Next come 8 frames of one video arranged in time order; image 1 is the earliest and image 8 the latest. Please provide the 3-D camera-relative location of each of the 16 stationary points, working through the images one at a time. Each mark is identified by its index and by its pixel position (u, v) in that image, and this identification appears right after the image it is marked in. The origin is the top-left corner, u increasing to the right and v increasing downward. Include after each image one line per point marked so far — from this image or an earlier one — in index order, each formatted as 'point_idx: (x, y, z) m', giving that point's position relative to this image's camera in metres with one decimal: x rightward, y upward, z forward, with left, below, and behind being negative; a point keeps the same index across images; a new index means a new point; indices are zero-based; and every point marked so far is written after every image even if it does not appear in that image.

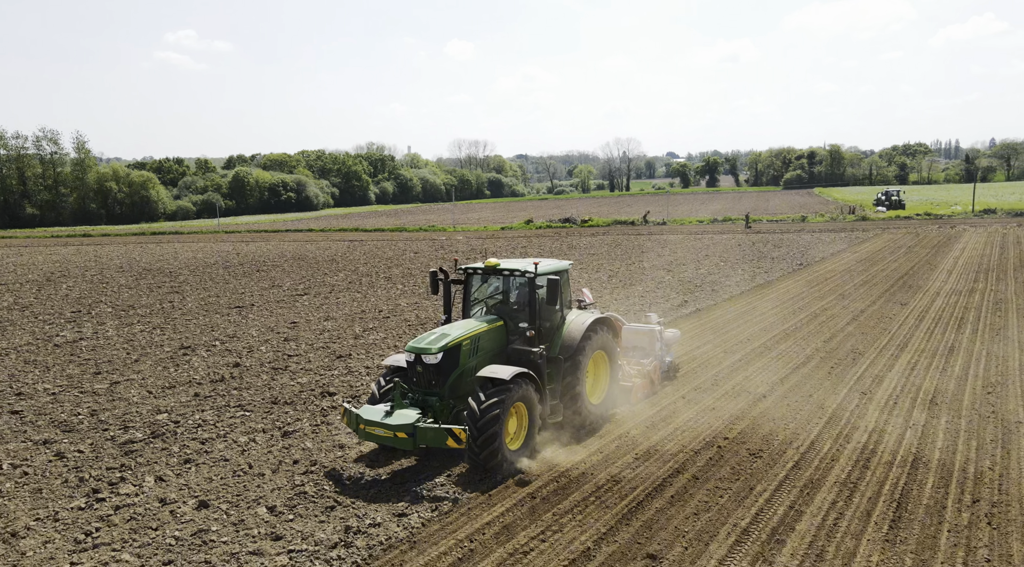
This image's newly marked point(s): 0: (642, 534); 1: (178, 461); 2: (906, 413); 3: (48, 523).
0: (+1.2, -2.2, +6.9) m
1: (-3.9, -2.1, +9.2) m
2: (+5.2, -1.7, +10.2) m
3: (-4.4, -2.3, +7.5) m
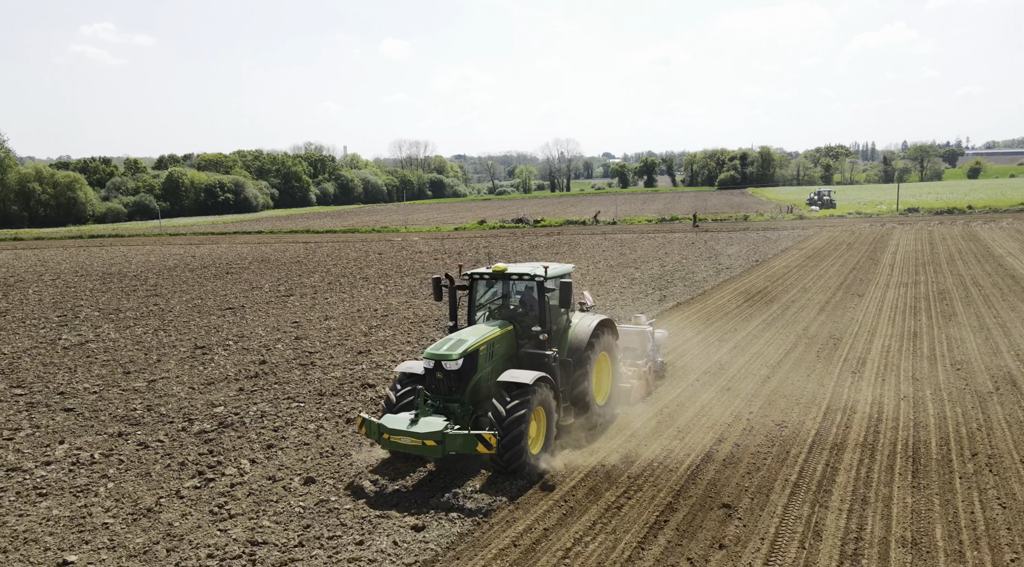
0: (+2.1, -2.1, +8.1) m
1: (-3.2, -2.1, +10.0) m
2: (+5.8, -1.6, +11.8) m
3: (-3.6, -2.3, +8.2) m
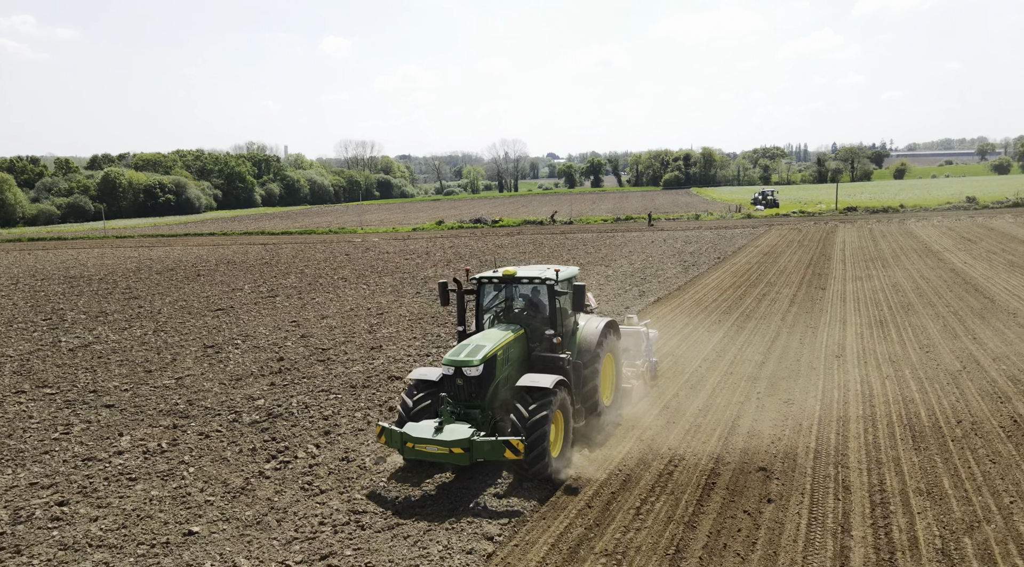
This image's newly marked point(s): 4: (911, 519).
0: (+2.8, -2.0, +9.2) m
1: (-2.6, -2.1, +10.8) m
2: (+6.2, -1.4, +13.2) m
3: (-2.9, -2.3, +8.9) m
4: (+3.8, -2.2, +7.3) m
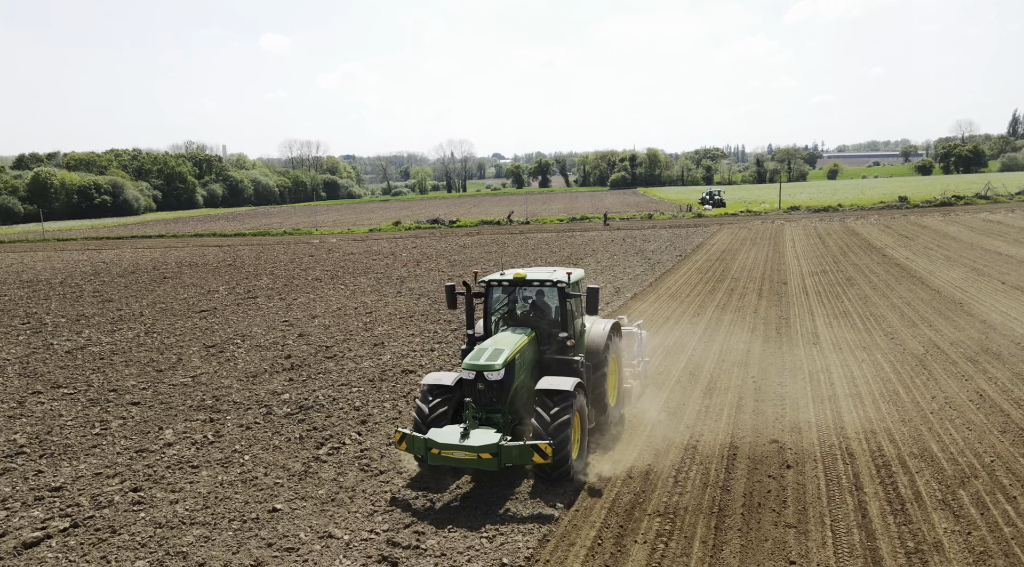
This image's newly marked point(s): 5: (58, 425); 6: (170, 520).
0: (+3.2, -1.9, +10.3) m
1: (-2.3, -2.0, +11.5) m
2: (+6.4, -1.3, +14.5) m
3: (-2.4, -2.2, +9.6) m
4: (+4.4, -2.1, +8.5) m
5: (-6.9, -2.2, +11.9) m
6: (-3.6, -2.5, +8.1) m
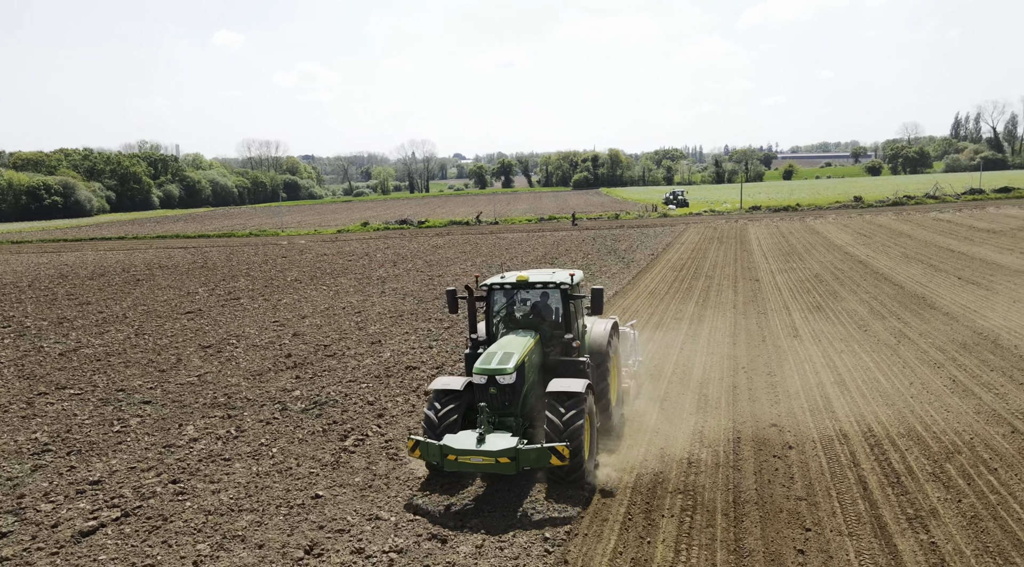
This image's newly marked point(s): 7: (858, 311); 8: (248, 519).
0: (+3.4, -1.9, +11.1) m
1: (-2.1, -2.0, +11.9) m
2: (+6.3, -1.2, +15.5) m
3: (-2.1, -2.2, +10.1) m
4: (+4.7, -2.0, +9.3) m
5: (-6.8, -2.2, +12.2) m
6: (-3.2, -2.5, +8.5) m
7: (+8.6, -0.7, +19.5) m
8: (-2.8, -2.5, +8.2) m
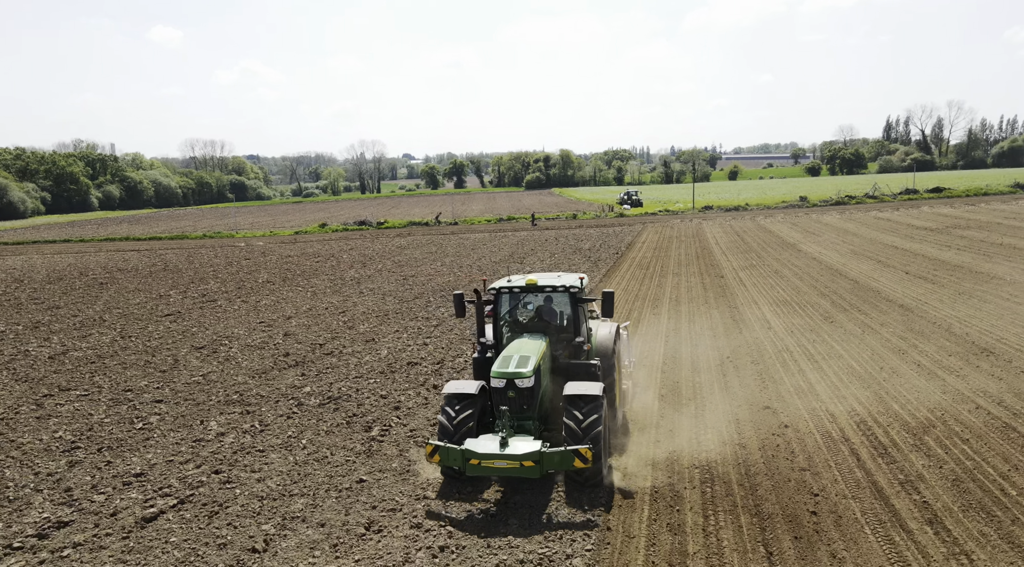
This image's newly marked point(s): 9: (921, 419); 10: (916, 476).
0: (+3.6, -1.8, +12.1) m
1: (-2.0, -2.0, +12.5) m
2: (+6.2, -1.1, +16.6) m
3: (-1.8, -2.2, +10.7) m
4: (+5.0, -2.0, +10.4) m
5: (-6.6, -2.2, +12.4) m
6: (-2.8, -2.4, +9.1) m
7: (+8.2, -0.6, +20.8) m
8: (-2.4, -2.5, +8.8) m
9: (+5.7, -1.9, +10.9) m
10: (+4.6, -2.2, +8.8) m
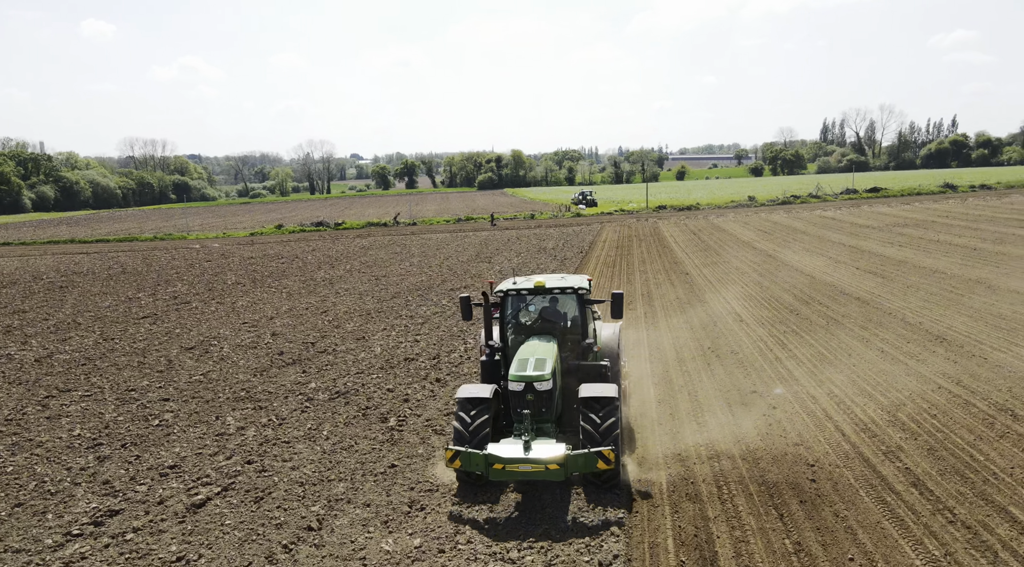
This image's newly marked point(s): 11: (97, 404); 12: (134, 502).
0: (+3.7, -1.7, +13.1) m
1: (-1.9, -2.0, +13.1) m
2: (+6.0, -1.0, +17.8) m
3: (-1.6, -2.2, +11.3) m
4: (+5.2, -1.8, +11.5) m
5: (-6.6, -2.2, +12.7) m
6: (-2.5, -2.4, +9.6) m
7: (+7.7, -0.4, +22.1) m
8: (-2.0, -2.4, +9.4) m
9: (+5.9, -1.8, +12.0) m
10: (+4.9, -2.1, +9.9) m
11: (-7.4, -2.1, +13.8) m
12: (-4.5, -2.6, +9.2) m
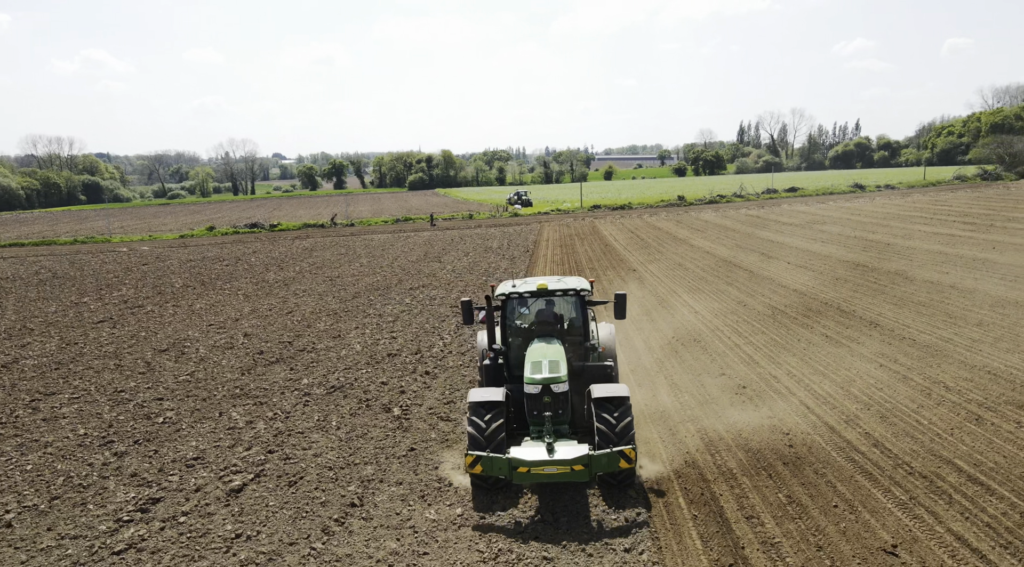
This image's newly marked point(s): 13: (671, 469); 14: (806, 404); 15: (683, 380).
0: (+3.5, -1.6, +14.4) m
1: (-2.1, -1.9, +13.9) m
2: (+5.3, -0.8, +19.3) m
3: (-1.6, -2.1, +12.1) m
4: (+5.1, -1.7, +12.9) m
5: (-6.7, -2.3, +13.0) m
6: (-2.4, -2.4, +10.3) m
7: (+6.5, -0.3, +23.7) m
8: (-1.9, -2.4, +10.1) m
9: (+5.7, -1.6, +13.5) m
10: (+5.0, -1.9, +11.3) m
11: (-7.6, -2.2, +14.0) m
12: (-4.3, -2.6, +9.7) m
13: (+1.9, -2.3, +9.8) m
14: (+4.5, -1.9, +12.0) m
15: (+2.9, -1.7, +13.6) m
